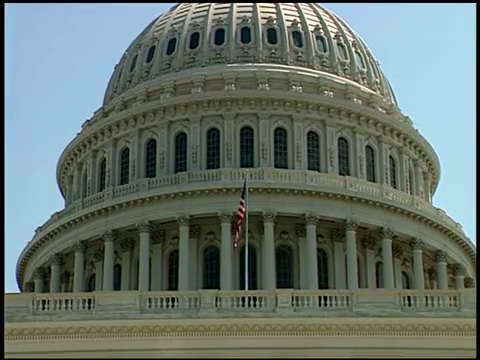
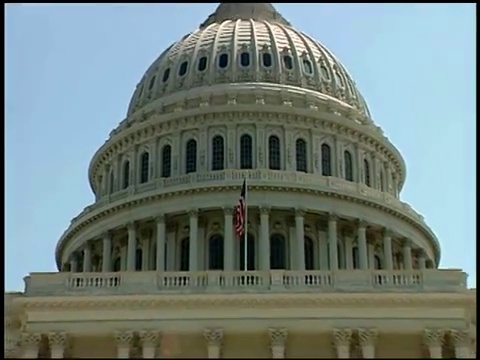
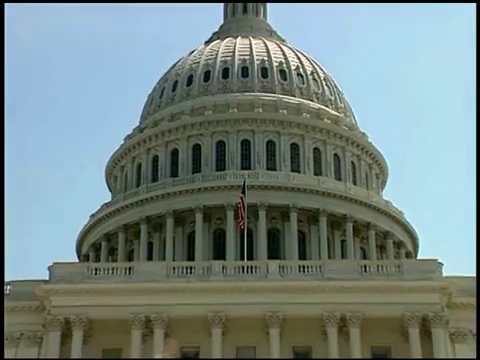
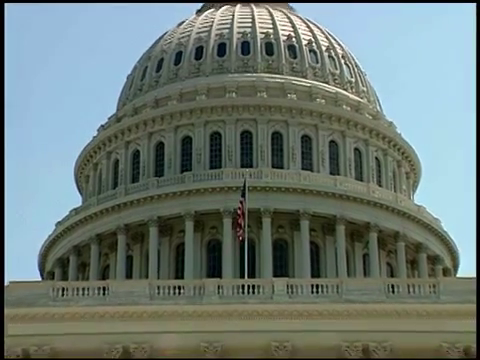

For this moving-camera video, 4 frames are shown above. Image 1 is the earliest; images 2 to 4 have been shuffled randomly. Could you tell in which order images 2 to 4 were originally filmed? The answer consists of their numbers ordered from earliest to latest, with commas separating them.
4, 2, 3
